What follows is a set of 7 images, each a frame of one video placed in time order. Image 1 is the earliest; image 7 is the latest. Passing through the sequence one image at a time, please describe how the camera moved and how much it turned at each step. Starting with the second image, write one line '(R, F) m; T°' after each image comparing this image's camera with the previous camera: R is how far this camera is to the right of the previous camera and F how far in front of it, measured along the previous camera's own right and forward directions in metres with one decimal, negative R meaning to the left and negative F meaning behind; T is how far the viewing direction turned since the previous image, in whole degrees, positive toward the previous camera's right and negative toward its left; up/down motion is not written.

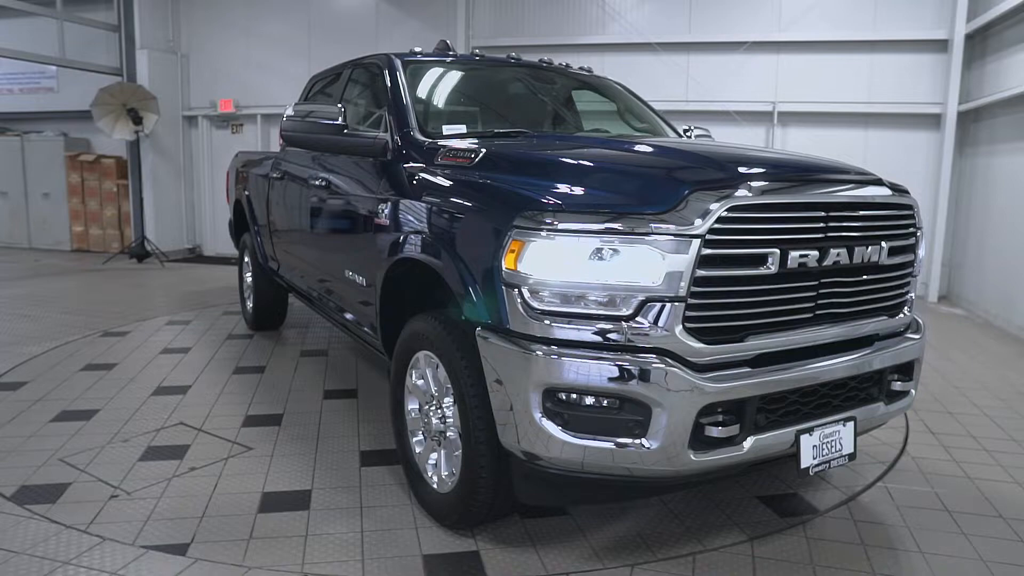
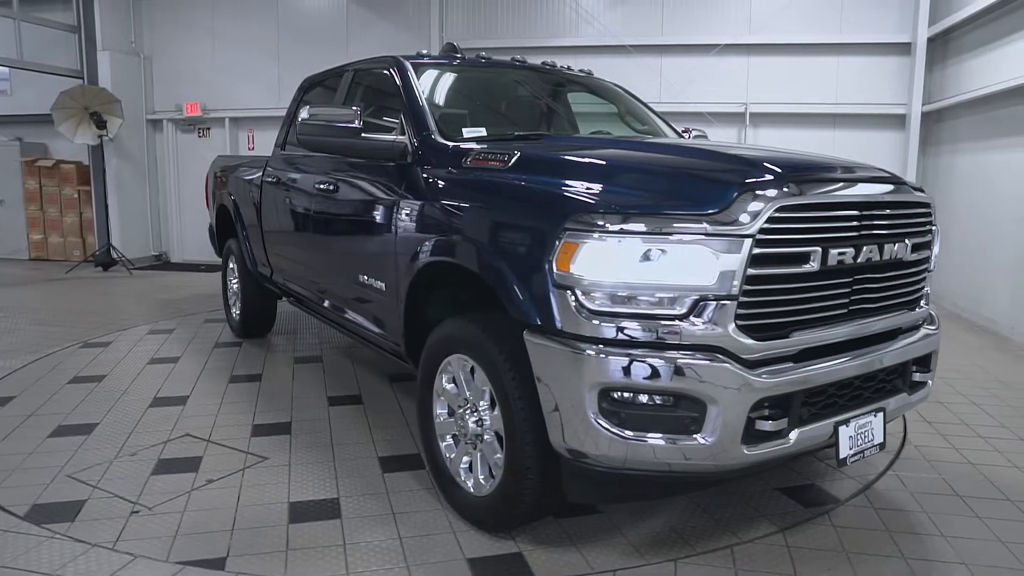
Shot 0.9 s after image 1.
(-0.3, 0.0) m; +4°
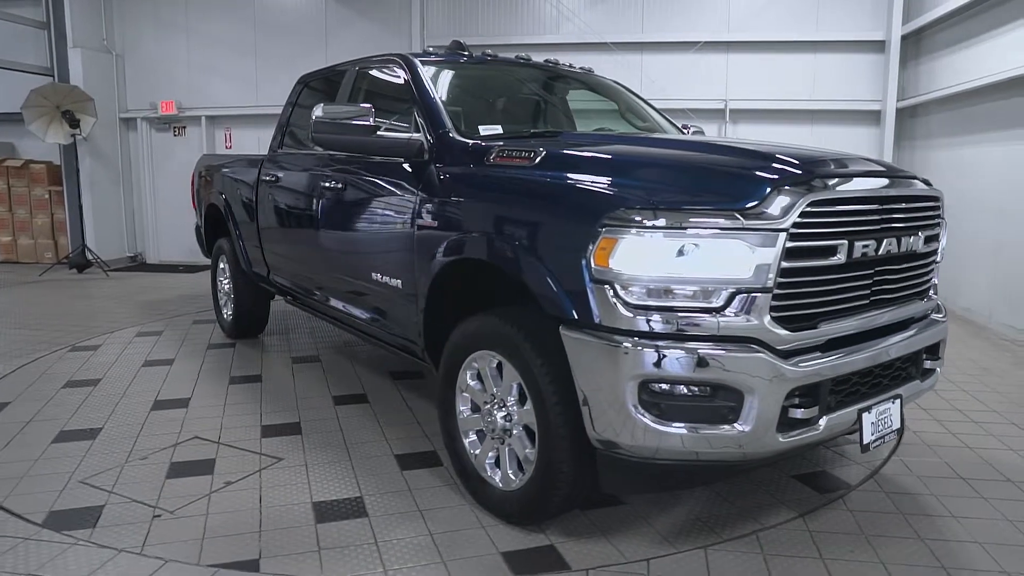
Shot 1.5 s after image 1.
(-0.2, 0.0) m; +3°
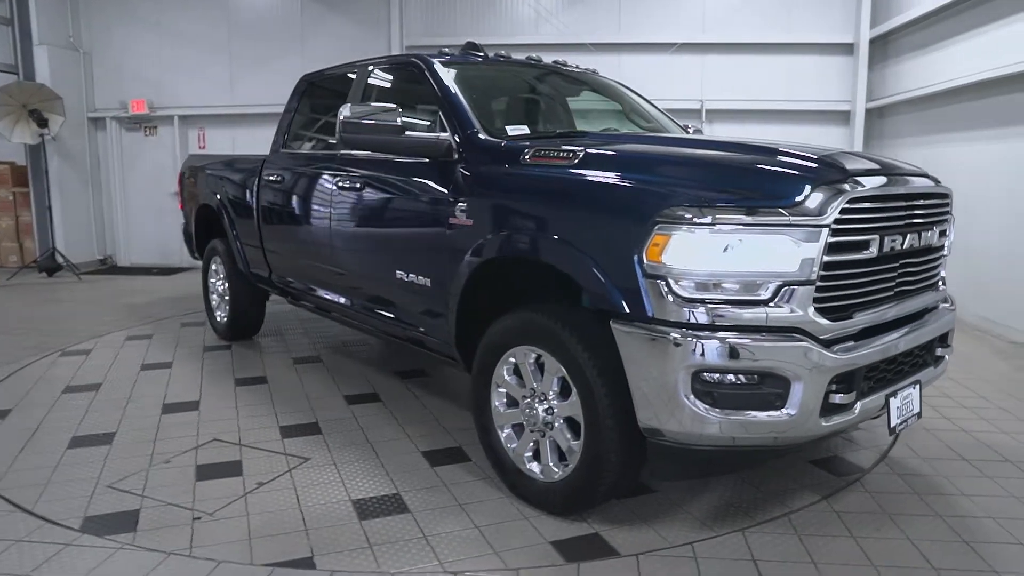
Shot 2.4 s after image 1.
(-0.3, -0.1) m; +4°
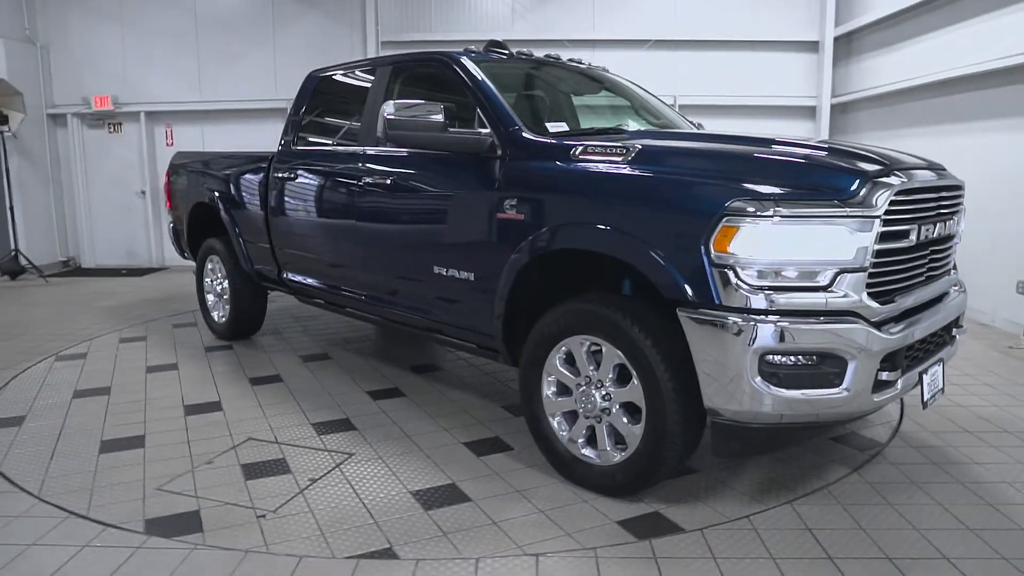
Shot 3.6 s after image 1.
(-0.5, -0.1) m; +5°
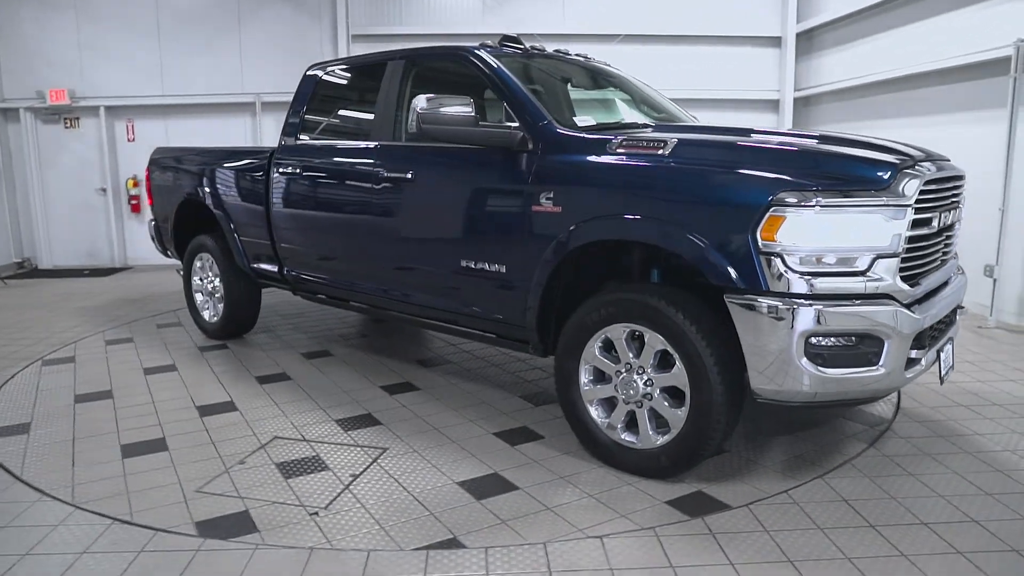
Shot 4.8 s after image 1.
(-0.4, 0.0) m; +5°
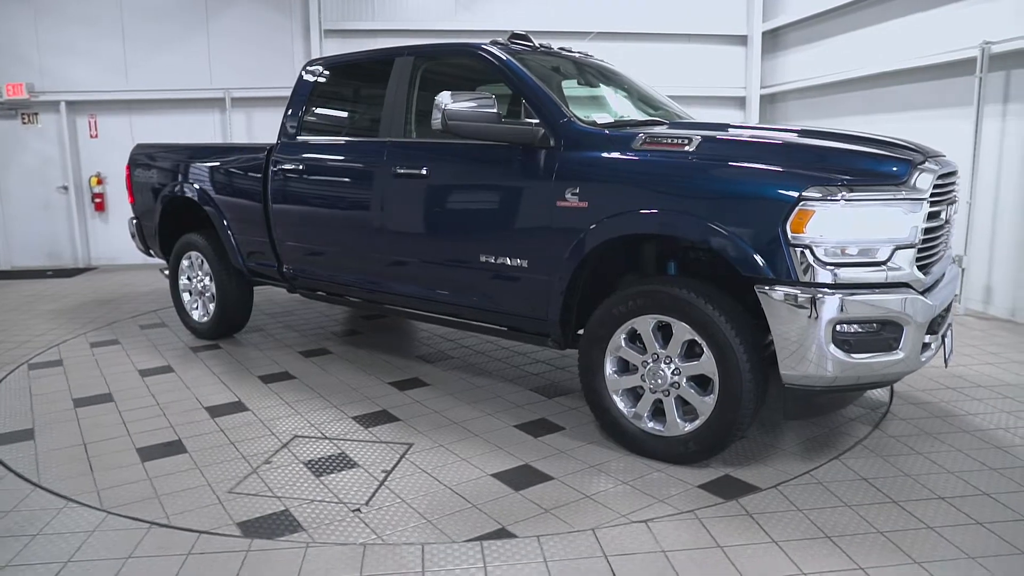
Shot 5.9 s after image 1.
(-0.4, 0.0) m; +4°
